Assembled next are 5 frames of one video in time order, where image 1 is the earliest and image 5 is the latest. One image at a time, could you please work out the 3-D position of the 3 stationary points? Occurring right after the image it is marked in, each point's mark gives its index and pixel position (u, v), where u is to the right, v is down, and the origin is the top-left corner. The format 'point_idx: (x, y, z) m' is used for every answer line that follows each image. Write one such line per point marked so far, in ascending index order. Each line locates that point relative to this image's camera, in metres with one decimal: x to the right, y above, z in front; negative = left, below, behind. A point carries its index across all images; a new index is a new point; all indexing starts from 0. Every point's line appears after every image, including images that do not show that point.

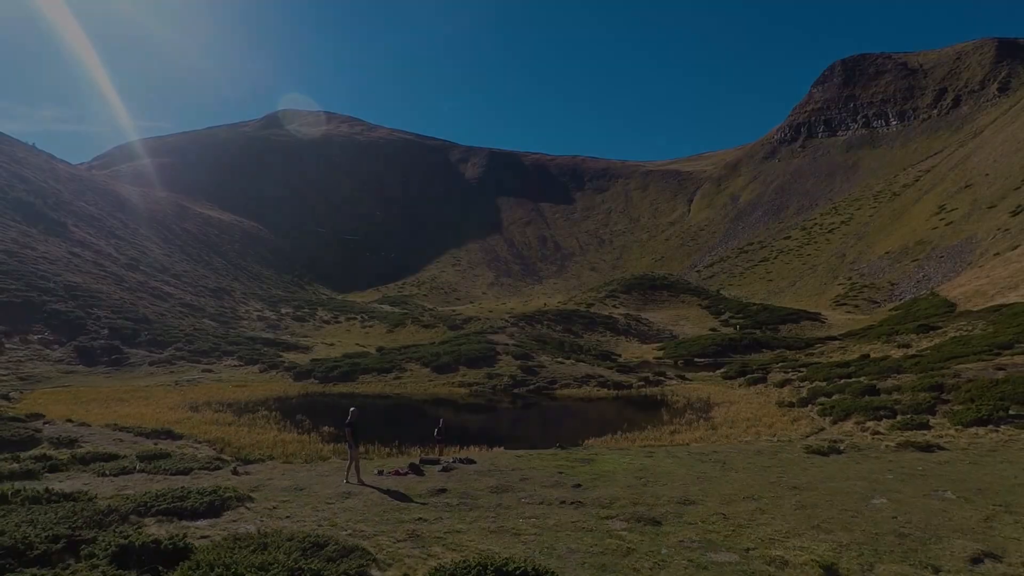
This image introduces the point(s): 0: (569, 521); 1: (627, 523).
0: (+0.7, -3.0, +8.0) m
1: (+1.4, -2.9, +7.5) m
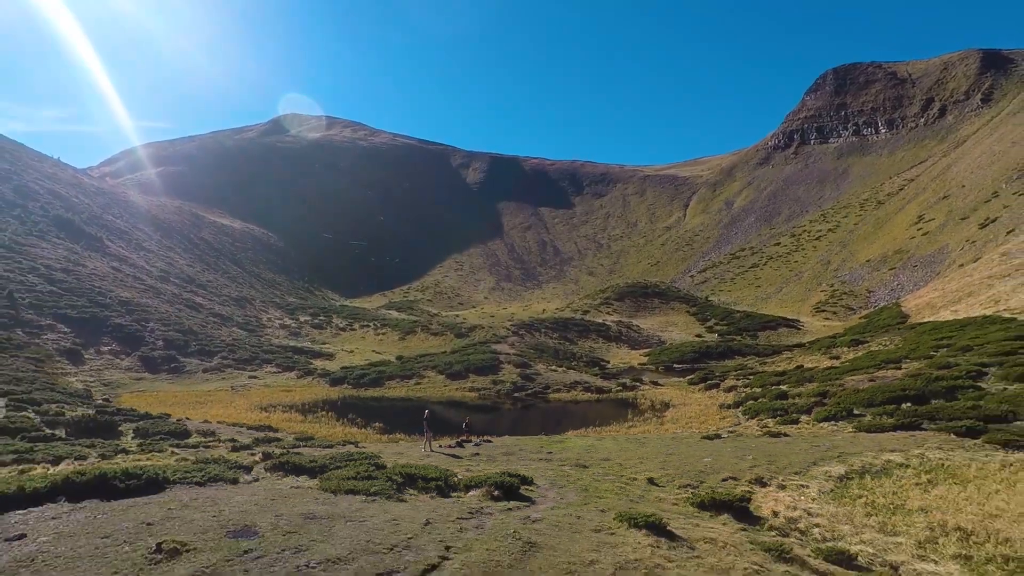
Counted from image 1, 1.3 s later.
0: (+0.7, -4.4, +13.8) m
1: (+1.4, -4.3, +13.3) m
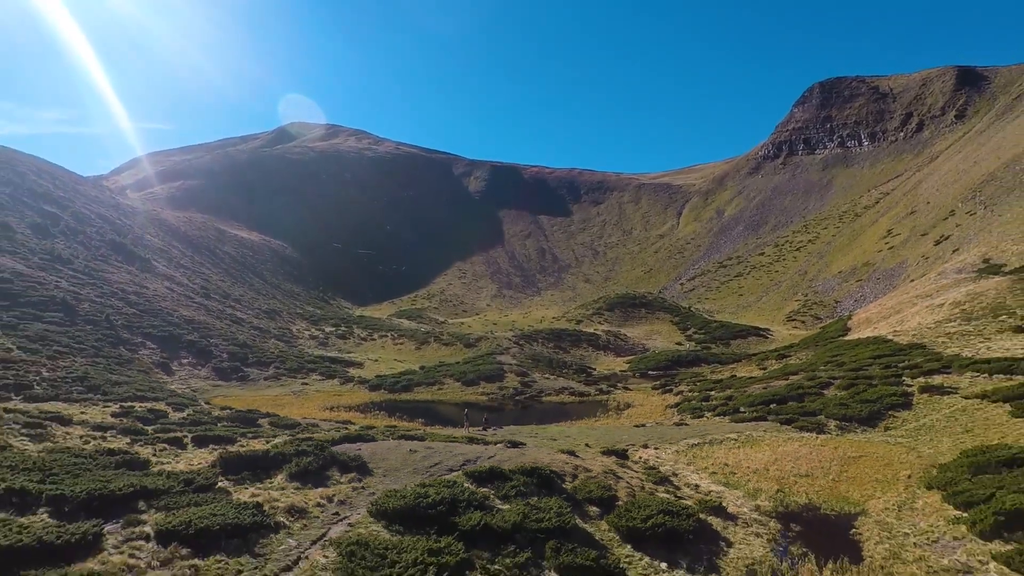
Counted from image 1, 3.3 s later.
0: (+0.8, -6.5, +23.2) m
1: (+1.5, -6.4, +22.7) m
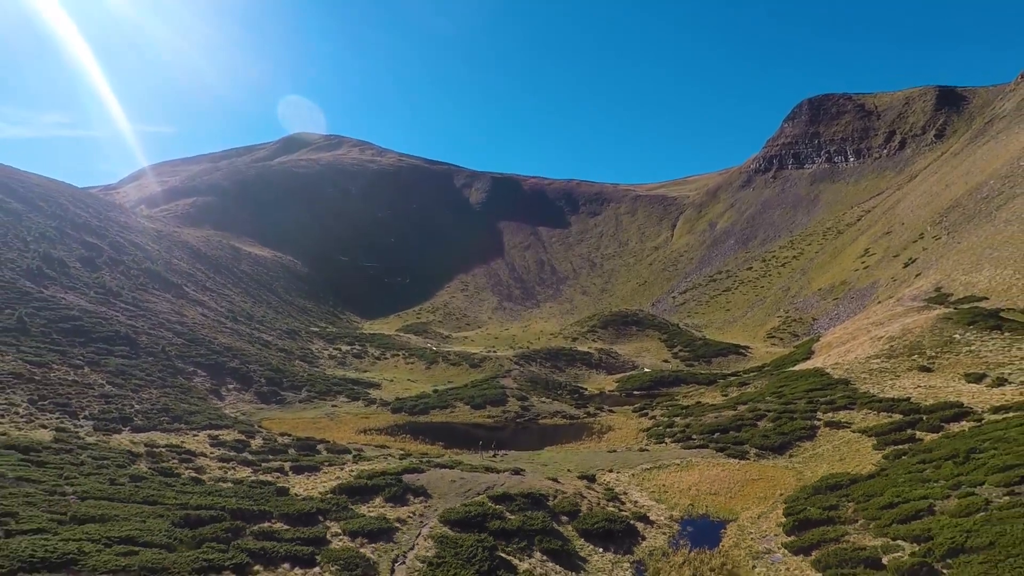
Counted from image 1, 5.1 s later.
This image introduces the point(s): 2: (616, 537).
0: (+1.0, -10.0, +31.0) m
1: (+1.7, -9.9, +30.5) m
2: (+3.8, -8.9, +19.3) m
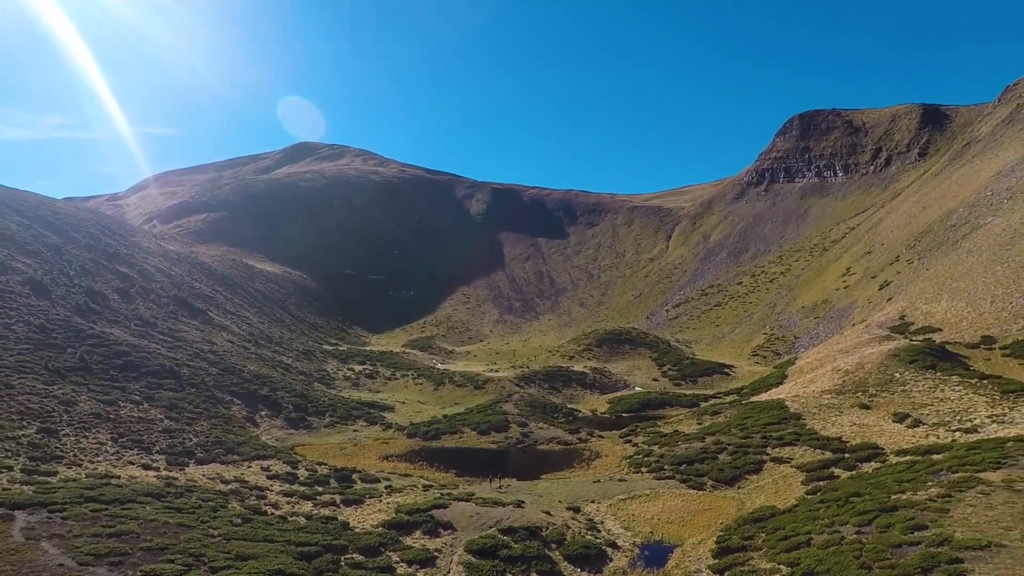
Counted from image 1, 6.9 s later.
0: (+1.2, -14.4, +38.1) m
1: (+1.8, -14.4, +37.6) m
2: (+3.9, -13.3, +26.4) m
